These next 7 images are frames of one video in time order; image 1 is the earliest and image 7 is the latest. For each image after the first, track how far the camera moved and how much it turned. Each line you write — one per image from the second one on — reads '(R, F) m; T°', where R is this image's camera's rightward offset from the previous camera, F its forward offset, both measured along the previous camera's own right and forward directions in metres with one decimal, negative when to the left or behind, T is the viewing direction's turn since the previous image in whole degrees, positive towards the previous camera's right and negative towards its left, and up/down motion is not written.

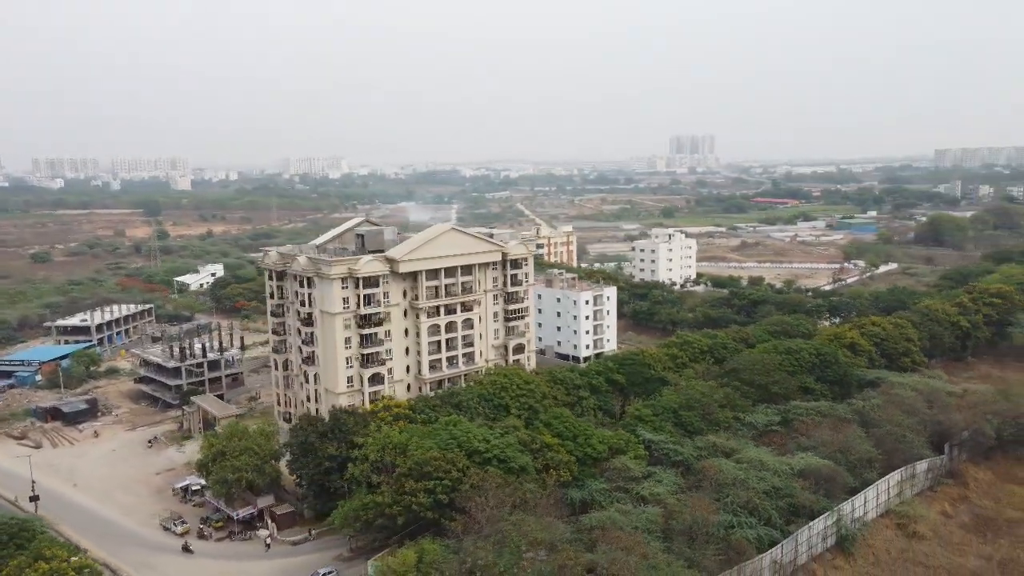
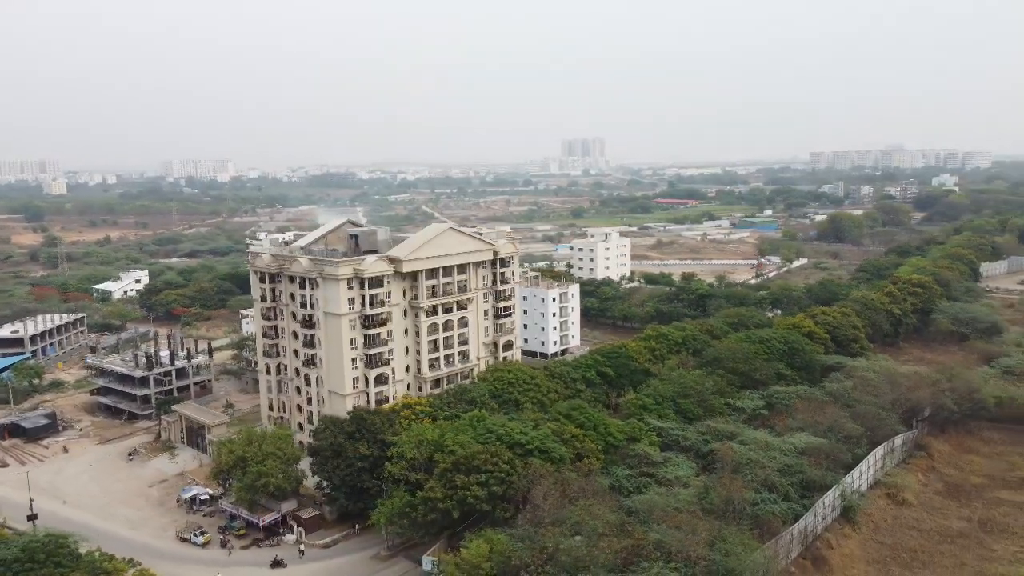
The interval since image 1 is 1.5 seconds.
(-4.3, -0.4) m; +8°
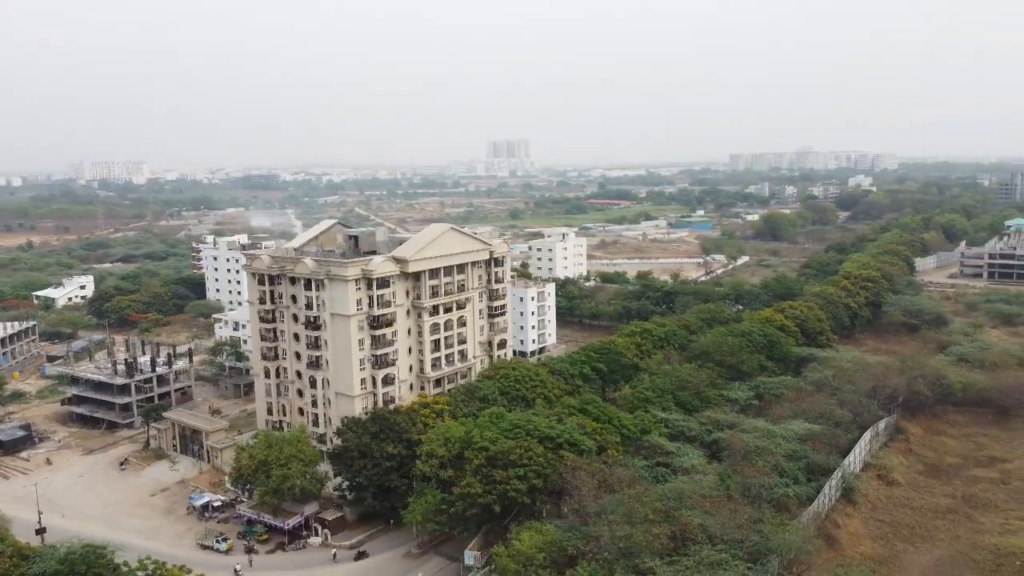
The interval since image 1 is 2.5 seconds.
(-3.2, -0.3) m; +5°
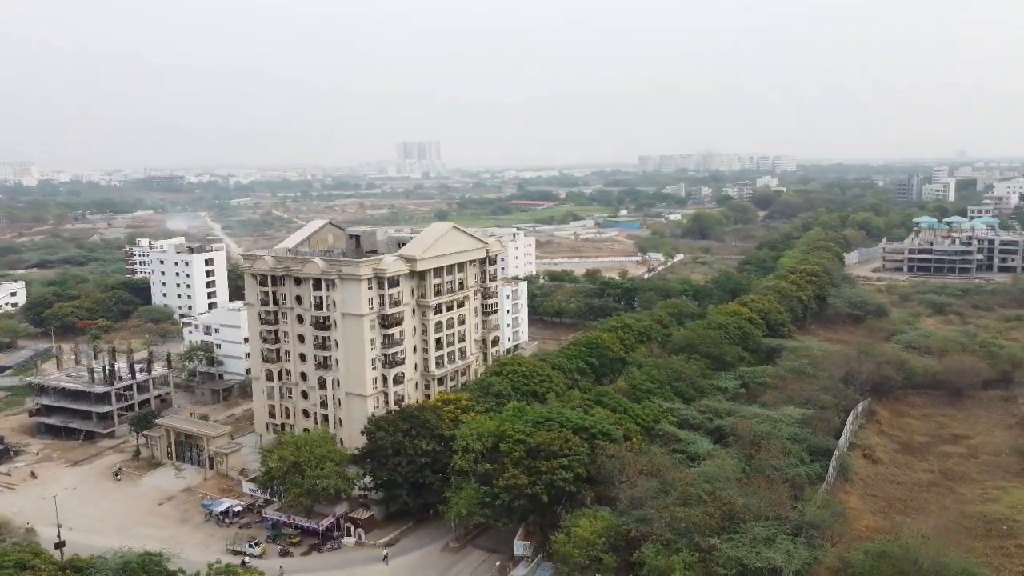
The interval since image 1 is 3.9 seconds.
(-3.9, -0.4) m; +6°
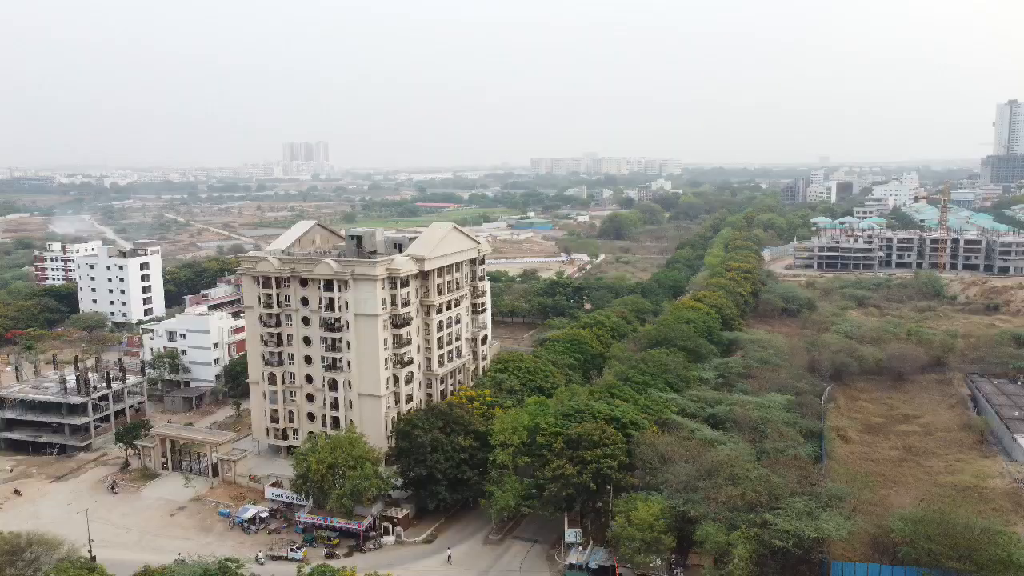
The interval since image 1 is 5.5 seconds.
(-4.8, -0.4) m; +8°
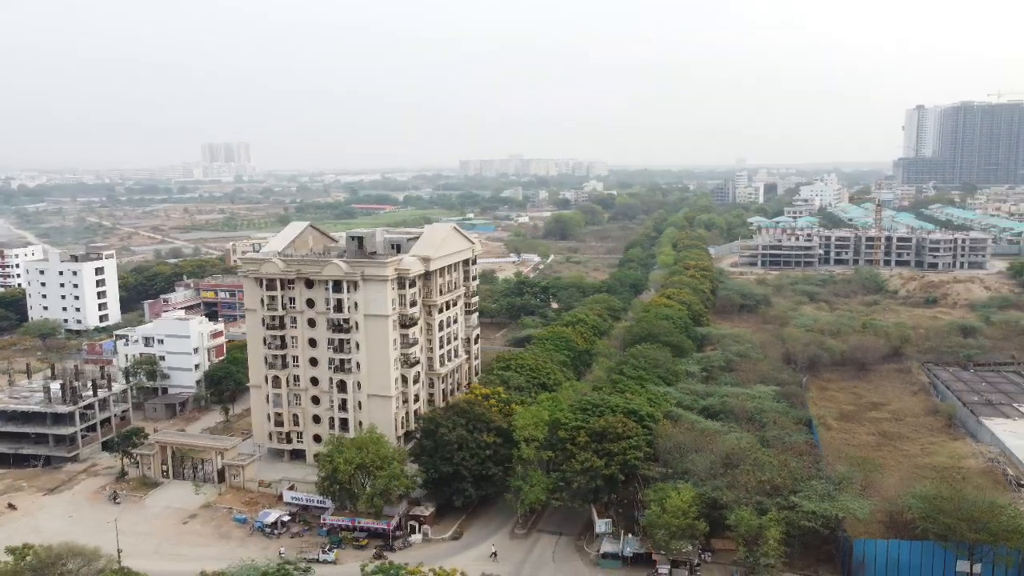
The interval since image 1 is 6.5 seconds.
(-3.2, -0.3) m; +5°
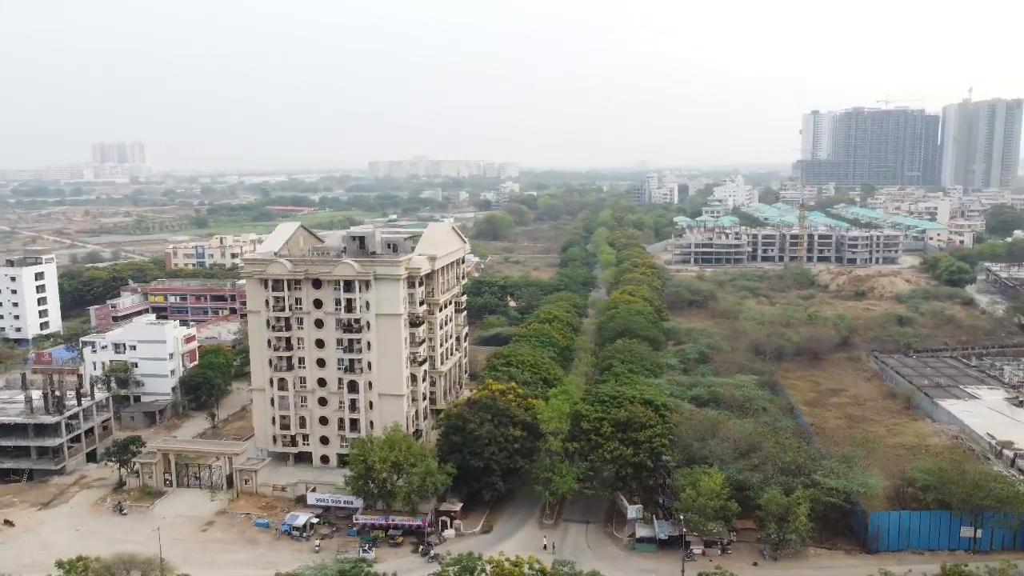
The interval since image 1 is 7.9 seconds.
(-4.0, -0.3) m; +7°
